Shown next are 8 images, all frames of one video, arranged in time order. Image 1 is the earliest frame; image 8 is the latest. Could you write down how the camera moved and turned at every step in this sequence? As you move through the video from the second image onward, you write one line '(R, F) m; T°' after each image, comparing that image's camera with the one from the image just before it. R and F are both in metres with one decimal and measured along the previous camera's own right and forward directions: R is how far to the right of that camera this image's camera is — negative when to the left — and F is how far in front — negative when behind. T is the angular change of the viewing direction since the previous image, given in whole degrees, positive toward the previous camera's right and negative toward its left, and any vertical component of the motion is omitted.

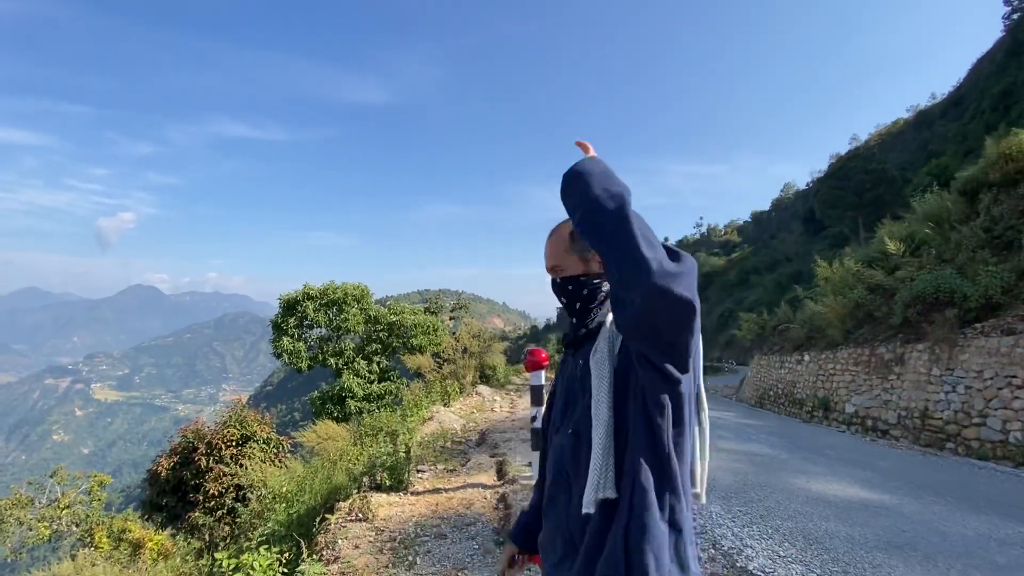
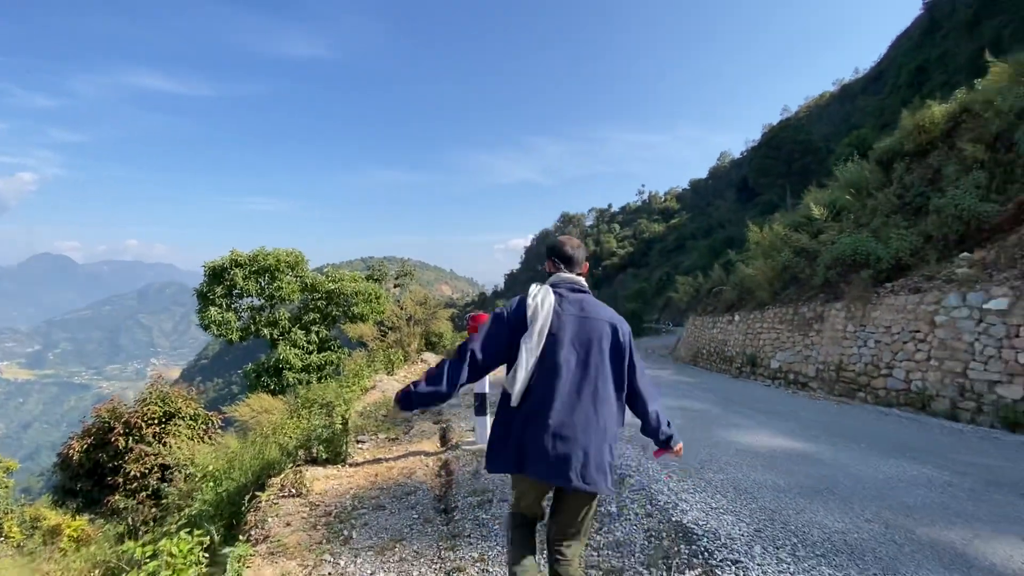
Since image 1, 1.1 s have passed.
(+0.1, +0.2) m; +6°
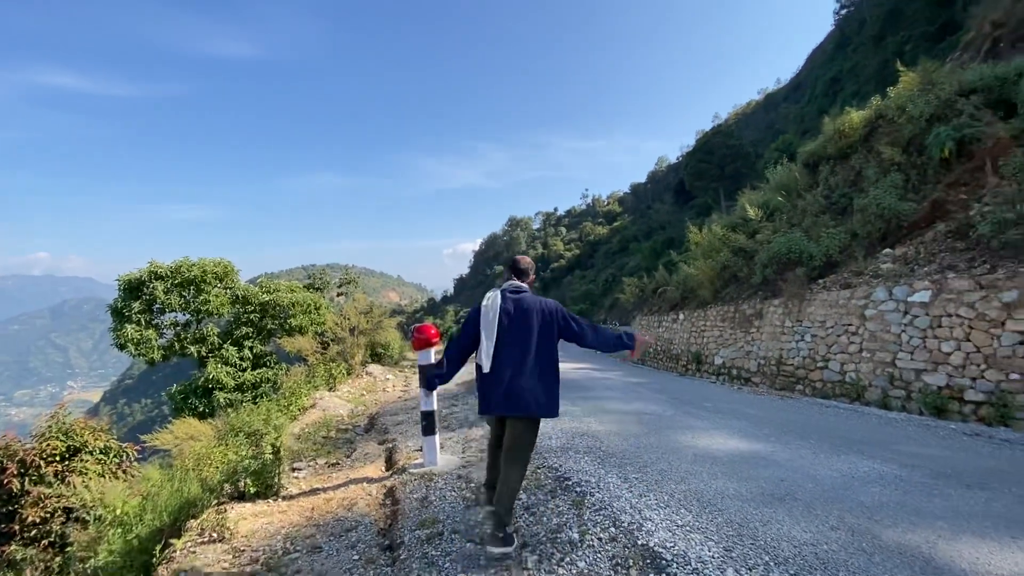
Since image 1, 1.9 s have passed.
(0.0, +0.3) m; +6°
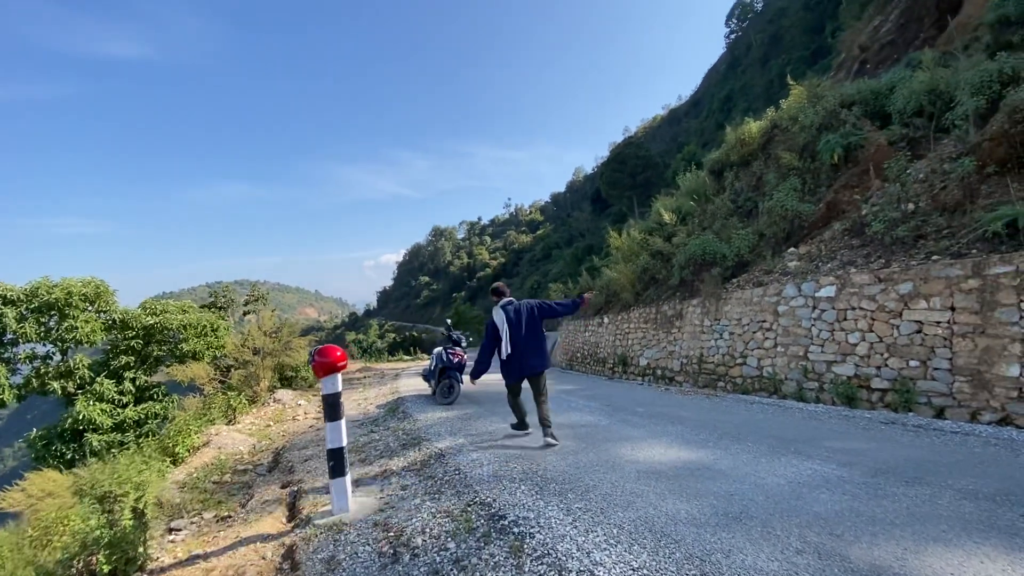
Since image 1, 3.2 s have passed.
(0.0, +0.5) m; +9°
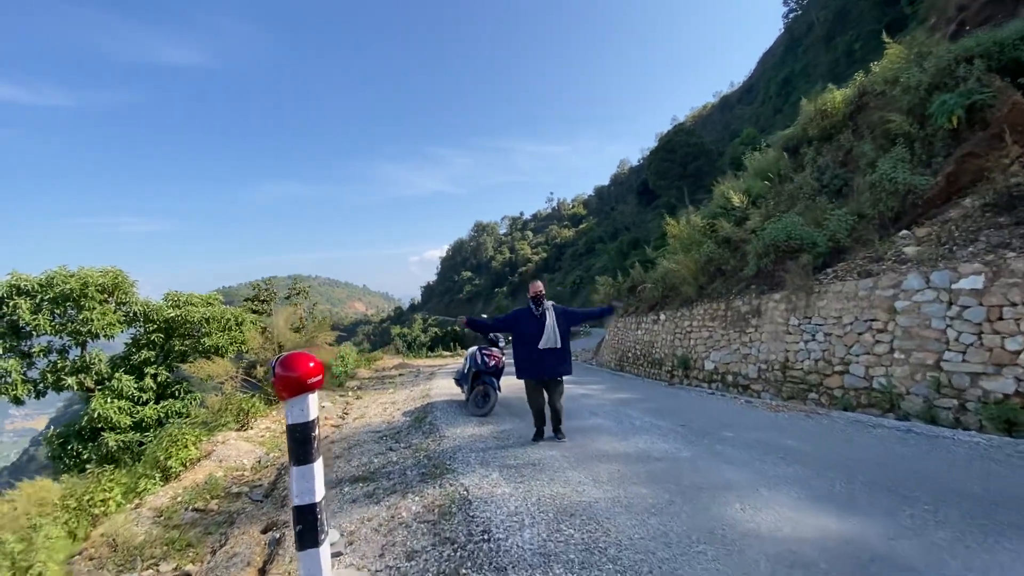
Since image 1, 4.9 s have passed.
(-0.1, +1.3) m; -5°
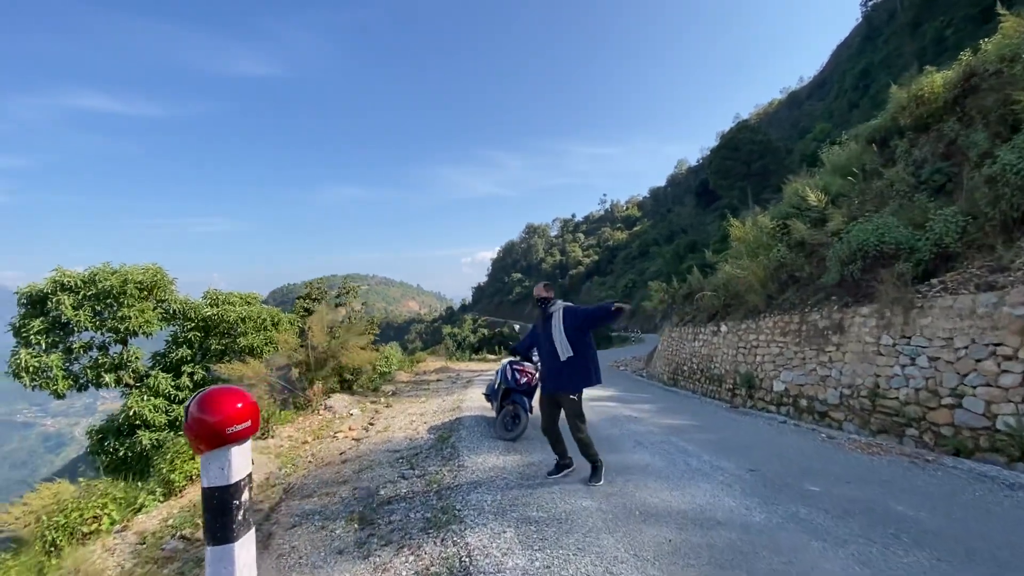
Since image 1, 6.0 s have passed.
(+0.2, +0.8) m; -6°
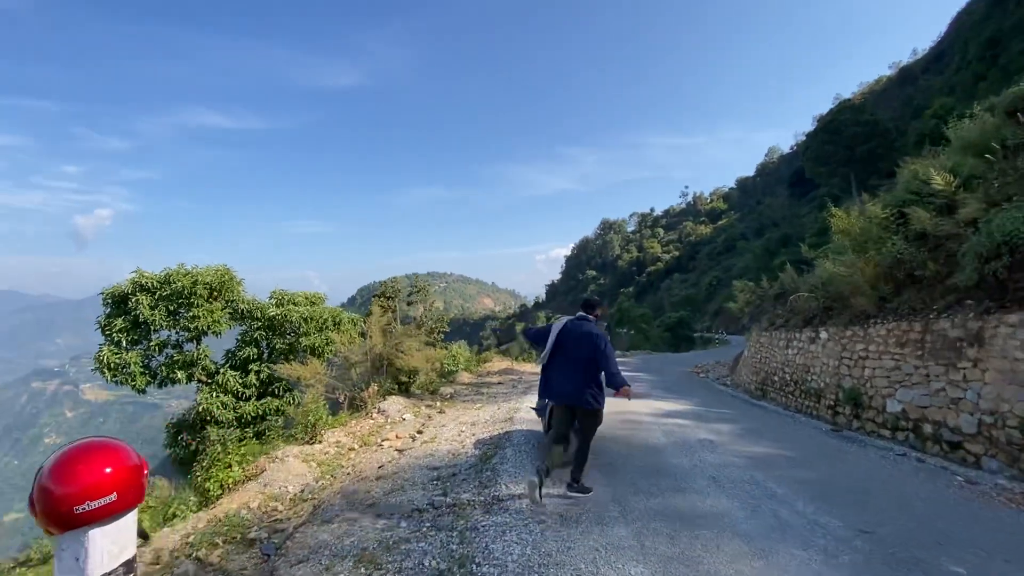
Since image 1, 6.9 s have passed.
(+0.3, +0.7) m; -9°
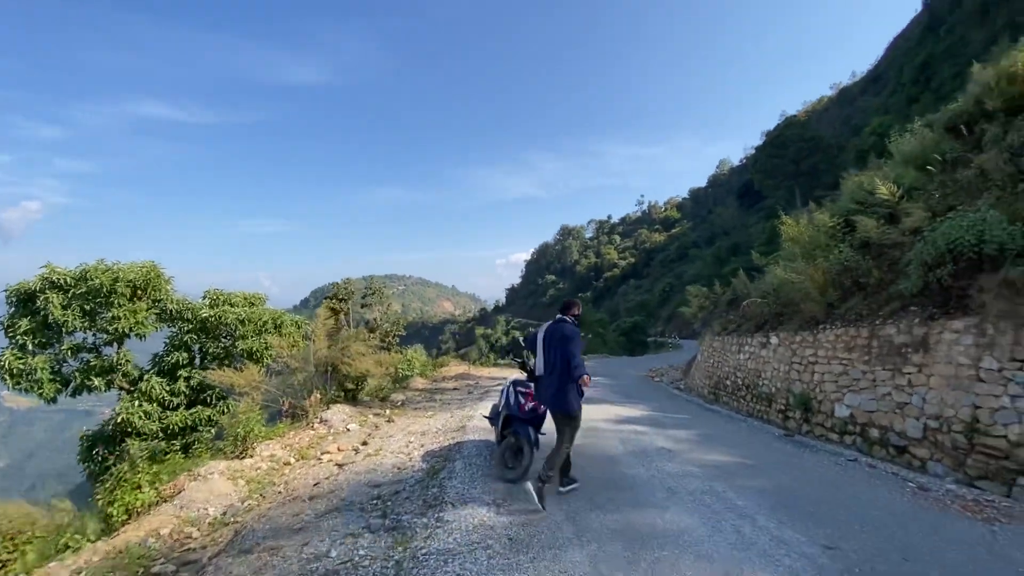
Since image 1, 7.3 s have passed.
(+0.1, +0.3) m; +5°
